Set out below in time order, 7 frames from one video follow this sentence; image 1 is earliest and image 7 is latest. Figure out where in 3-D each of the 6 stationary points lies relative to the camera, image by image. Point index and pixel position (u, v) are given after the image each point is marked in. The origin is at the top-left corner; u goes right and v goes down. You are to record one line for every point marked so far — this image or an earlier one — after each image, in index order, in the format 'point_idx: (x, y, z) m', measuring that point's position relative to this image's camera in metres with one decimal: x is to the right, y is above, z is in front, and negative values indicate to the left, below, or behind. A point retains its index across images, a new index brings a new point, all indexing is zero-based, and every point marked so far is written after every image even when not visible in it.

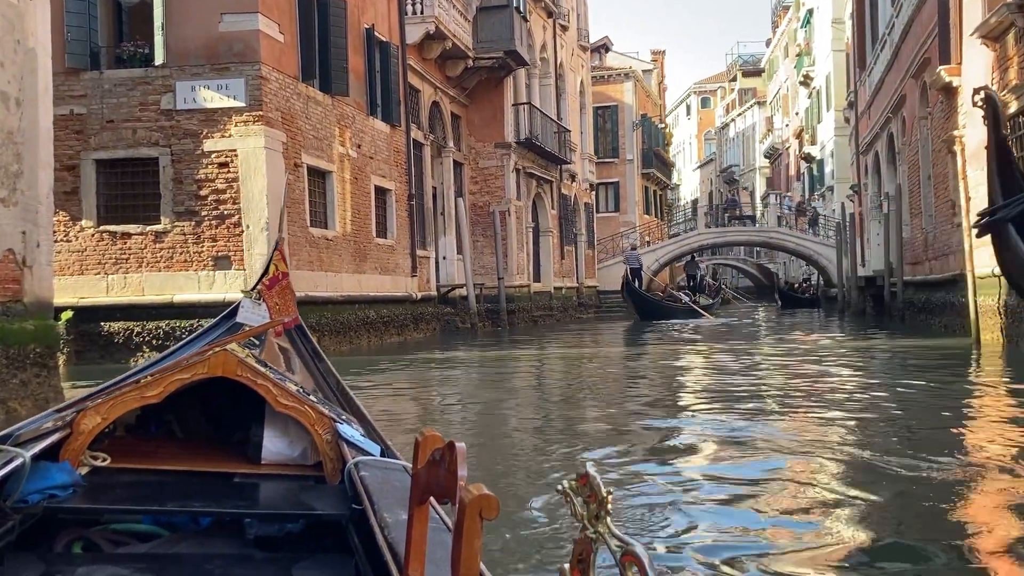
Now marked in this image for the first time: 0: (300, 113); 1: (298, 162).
0: (-3.0, +2.5, +13.3) m
1: (-3.0, +1.8, +13.2) m
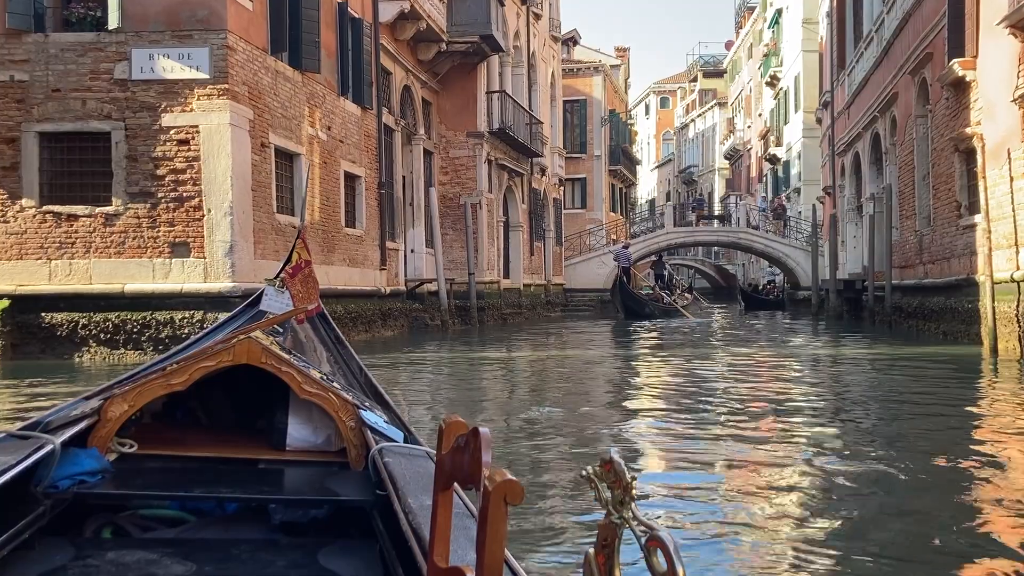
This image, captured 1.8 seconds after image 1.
0: (-3.2, +2.6, +12.2) m
1: (-3.2, +1.9, +12.1) m
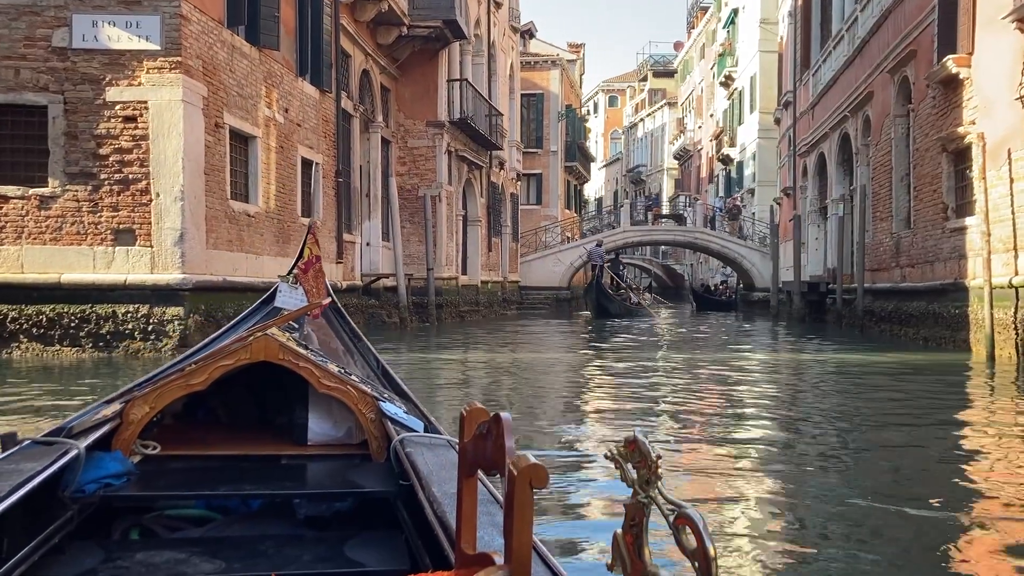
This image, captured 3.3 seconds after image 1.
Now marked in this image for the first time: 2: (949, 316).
0: (-3.5, +2.7, +11.2) m
1: (-3.5, +2.0, +11.1) m
2: (+5.6, -0.4, +12.0) m
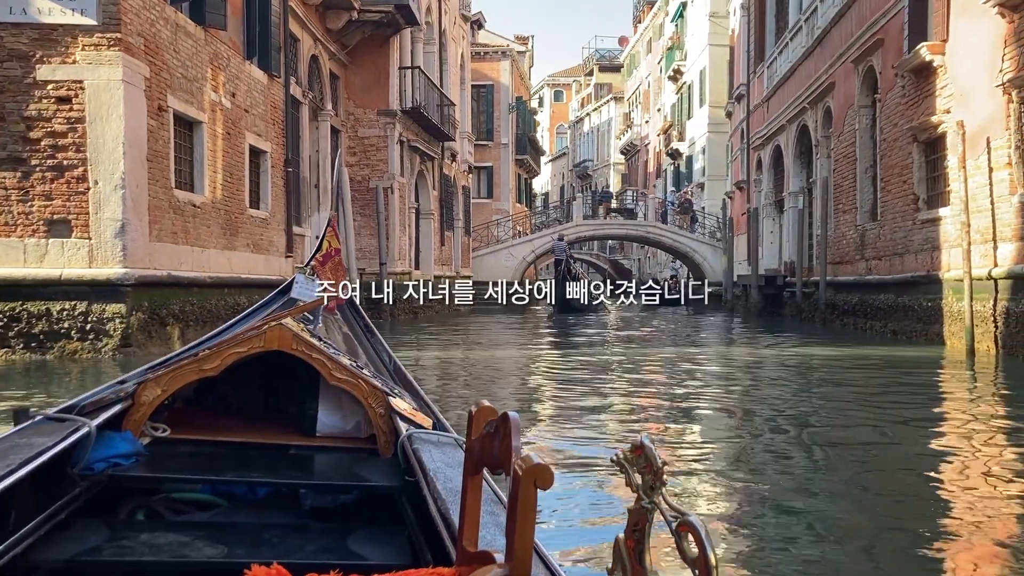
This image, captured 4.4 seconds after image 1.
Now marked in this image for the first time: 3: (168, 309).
0: (-3.9, +2.7, +10.5) m
1: (-3.9, +2.0, +10.3) m
2: (+5.2, -0.3, +11.8) m
3: (-3.8, -0.2, +10.4) m
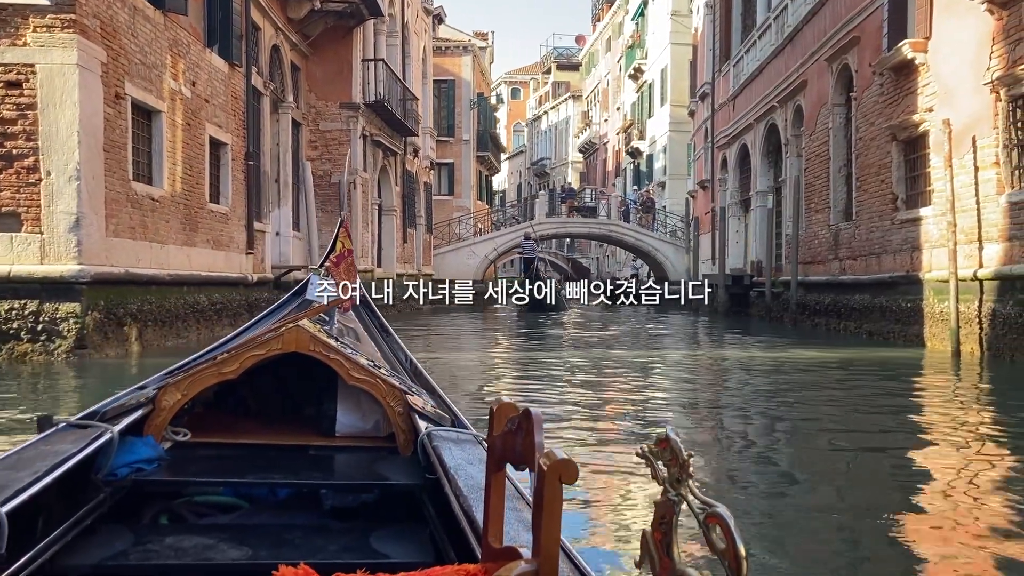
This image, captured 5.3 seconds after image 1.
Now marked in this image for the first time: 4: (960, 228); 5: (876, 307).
0: (-4.1, +2.7, +9.9) m
1: (-4.1, +2.0, +9.8) m
2: (+4.8, -0.3, +11.7) m
3: (-4.1, -0.2, +9.9) m
4: (+4.7, +0.6, +9.9) m
5: (+4.8, -0.3, +12.4) m
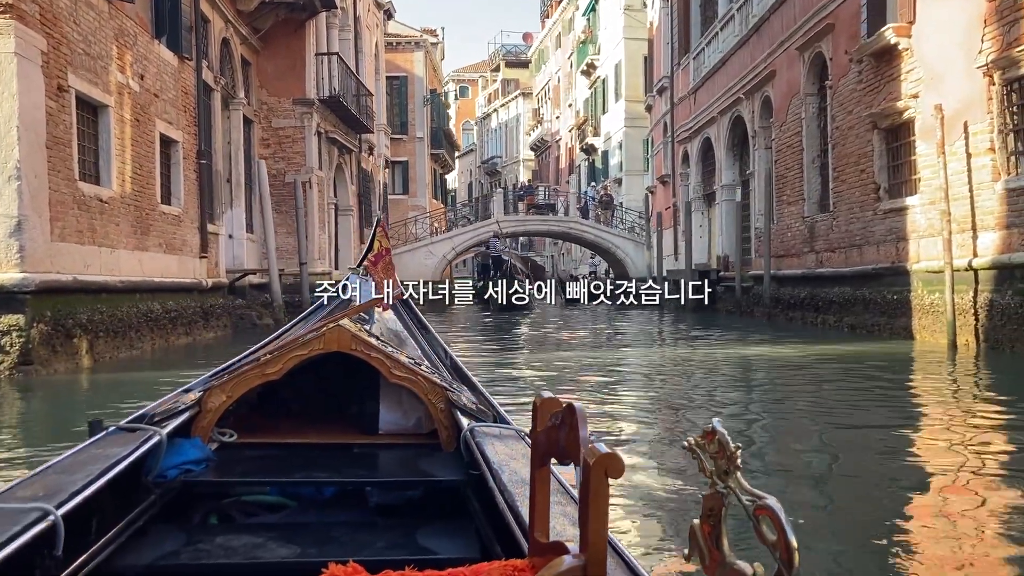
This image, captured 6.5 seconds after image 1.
0: (-4.4, +2.7, +9.1) m
1: (-4.3, +2.0, +9.0) m
2: (+4.5, -0.2, +11.4) m
3: (-4.2, -0.3, +9.1) m
4: (+4.5, +0.7, +9.6) m
5: (+4.5, -0.2, +12.1) m
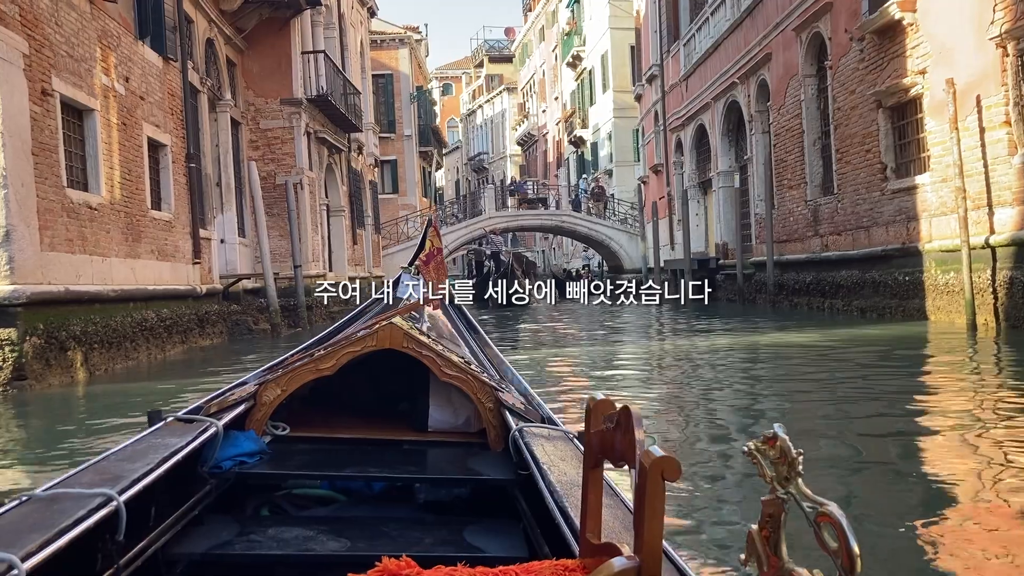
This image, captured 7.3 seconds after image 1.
0: (-4.4, +2.6, +8.8) m
1: (-4.3, +1.8, +8.7) m
2: (+4.6, +0.1, +11.2) m
3: (-4.2, -0.4, +8.8) m
4: (+4.6, +0.9, +9.4) m
5: (+4.5, +0.1, +11.9) m
